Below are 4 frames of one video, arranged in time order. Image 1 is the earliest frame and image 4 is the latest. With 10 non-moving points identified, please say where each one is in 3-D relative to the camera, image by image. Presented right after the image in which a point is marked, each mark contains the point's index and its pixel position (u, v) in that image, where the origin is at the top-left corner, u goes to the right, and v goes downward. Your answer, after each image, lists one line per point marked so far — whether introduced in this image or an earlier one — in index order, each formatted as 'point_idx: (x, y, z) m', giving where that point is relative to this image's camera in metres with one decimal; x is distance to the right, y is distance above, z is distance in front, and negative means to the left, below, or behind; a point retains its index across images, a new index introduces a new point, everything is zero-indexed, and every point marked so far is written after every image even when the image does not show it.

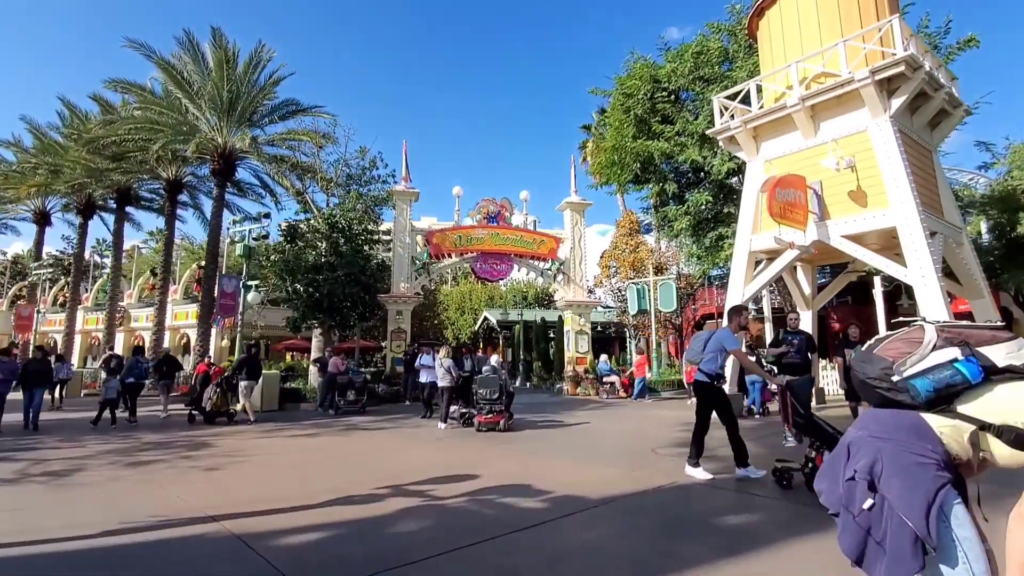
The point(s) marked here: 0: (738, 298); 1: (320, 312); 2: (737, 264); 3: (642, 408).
0: (+5.5, -0.2, +12.8) m
1: (-6.5, -0.9, +17.6) m
2: (+5.6, +0.6, +13.0) m
3: (+3.6, -3.3, +14.1) m
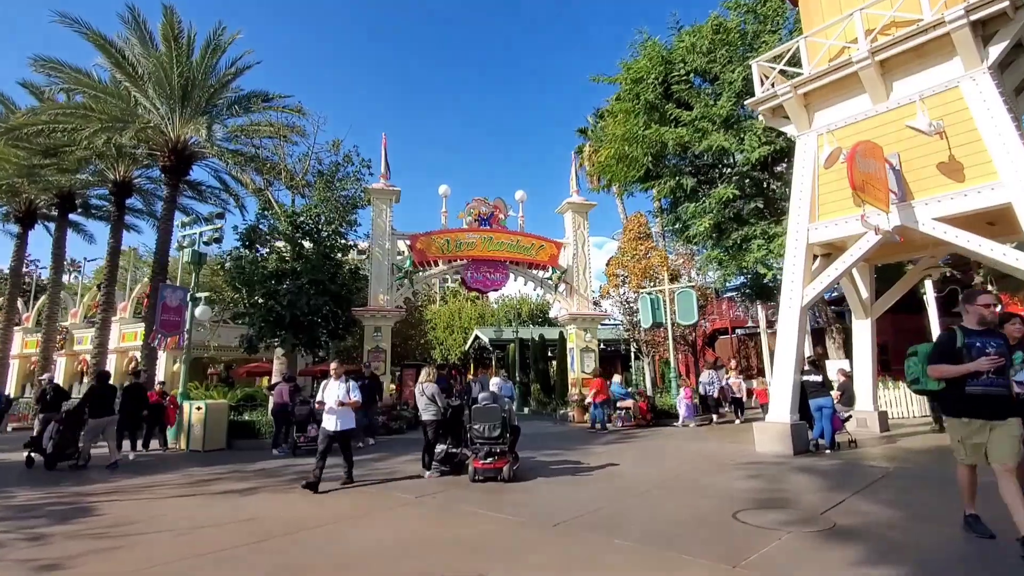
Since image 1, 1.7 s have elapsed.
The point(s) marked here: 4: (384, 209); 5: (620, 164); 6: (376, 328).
0: (+5.6, -0.2, +10.2) m
1: (-6.6, -1.2, +14.8) m
2: (+5.6, +0.6, +10.5) m
3: (+3.6, -3.4, +11.4) m
4: (-4.4, +2.7, +18.0) m
5: (+4.0, +4.6, +19.2) m
6: (-4.5, -1.3, +17.2) m
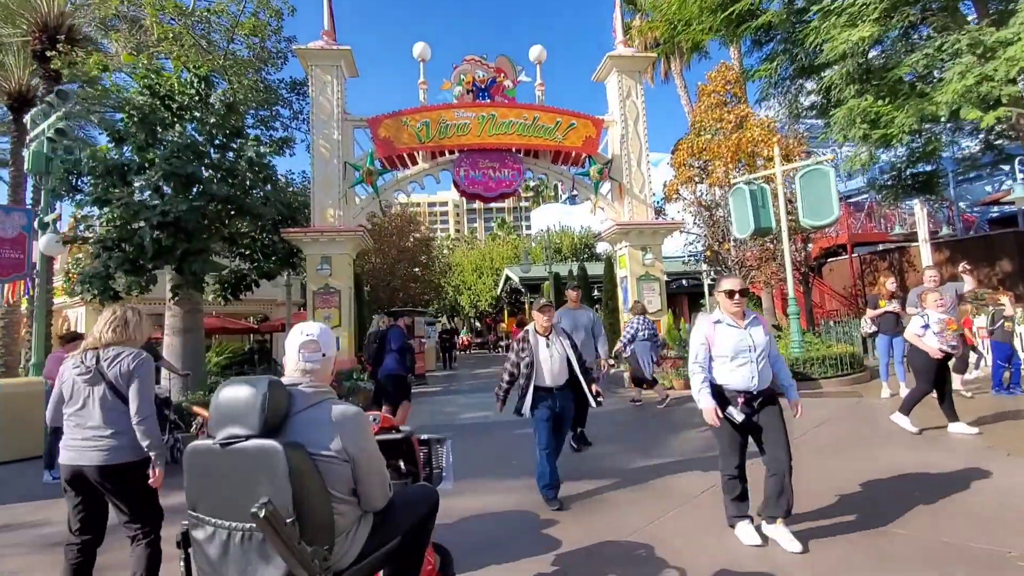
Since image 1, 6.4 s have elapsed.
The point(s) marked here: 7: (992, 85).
0: (+5.1, +1.5, +3.5) m
1: (-6.5, +0.4, +9.3) m
2: (+5.2, +2.3, +3.7) m
3: (+3.5, -1.6, +5.1) m
4: (-4.2, +4.7, +11.9) m
5: (+4.2, +7.1, +12.1) m
6: (-4.1, +0.6, +11.5) m
7: (+7.8, +3.3, +8.5) m
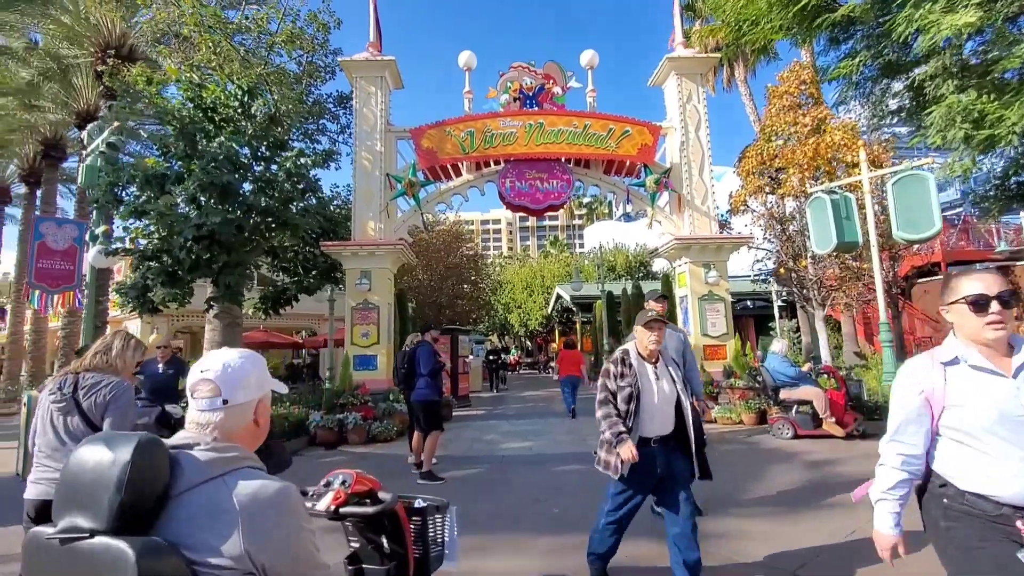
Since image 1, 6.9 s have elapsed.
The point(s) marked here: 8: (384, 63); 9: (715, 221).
0: (+5.3, +1.3, +2.2) m
1: (-5.7, +0.2, +9.1) m
2: (+5.4, +2.2, +2.4) m
3: (+3.7, -1.8, +3.9) m
4: (-3.1, +4.4, +11.6) m
5: (+5.3, +6.6, +11.1) m
6: (-3.1, +0.3, +11.1) m
7: (+8.5, +2.9, +7.0) m
8: (-2.8, +5.0, +11.7) m
9: (+4.6, +1.5, +12.1) m
